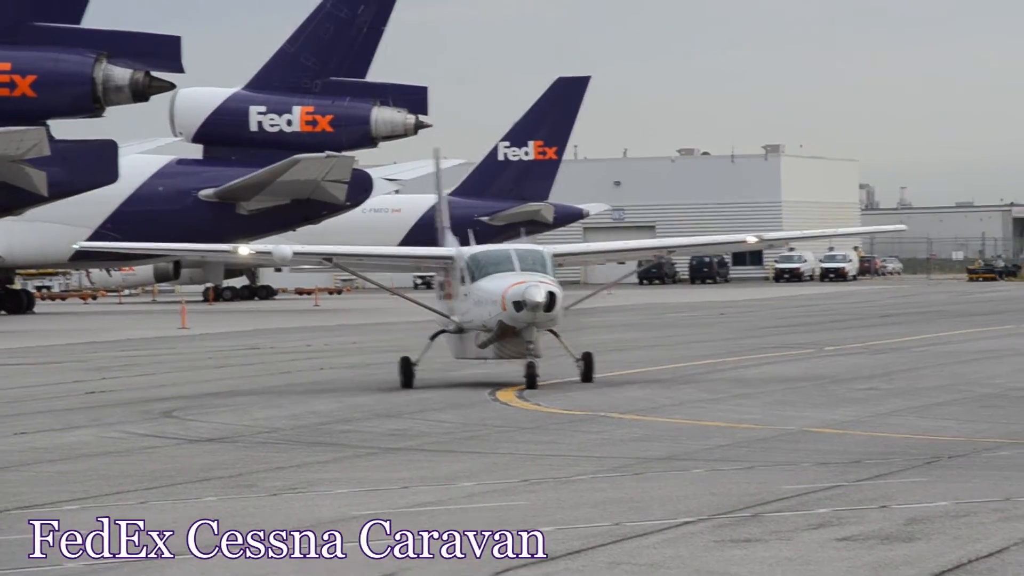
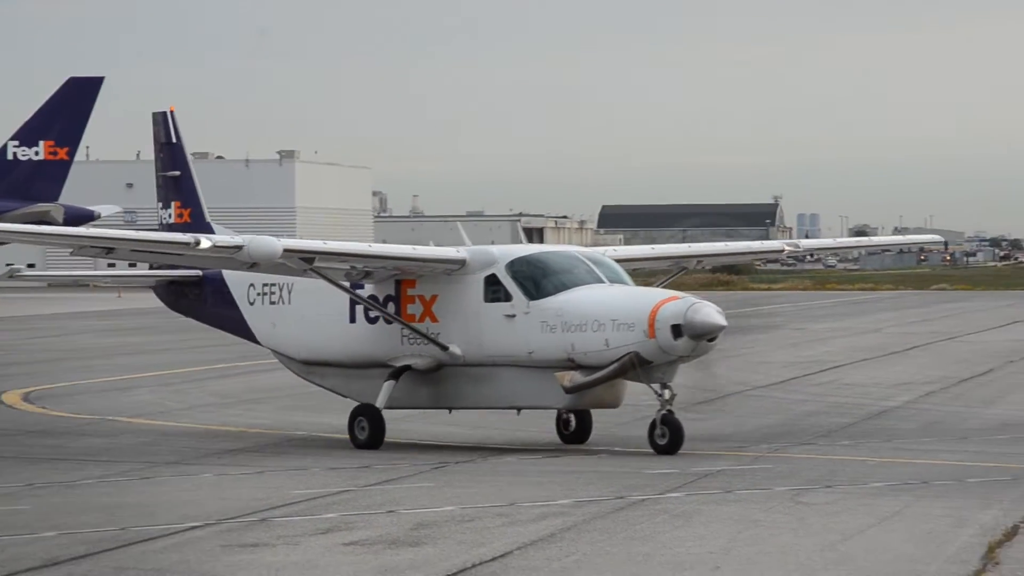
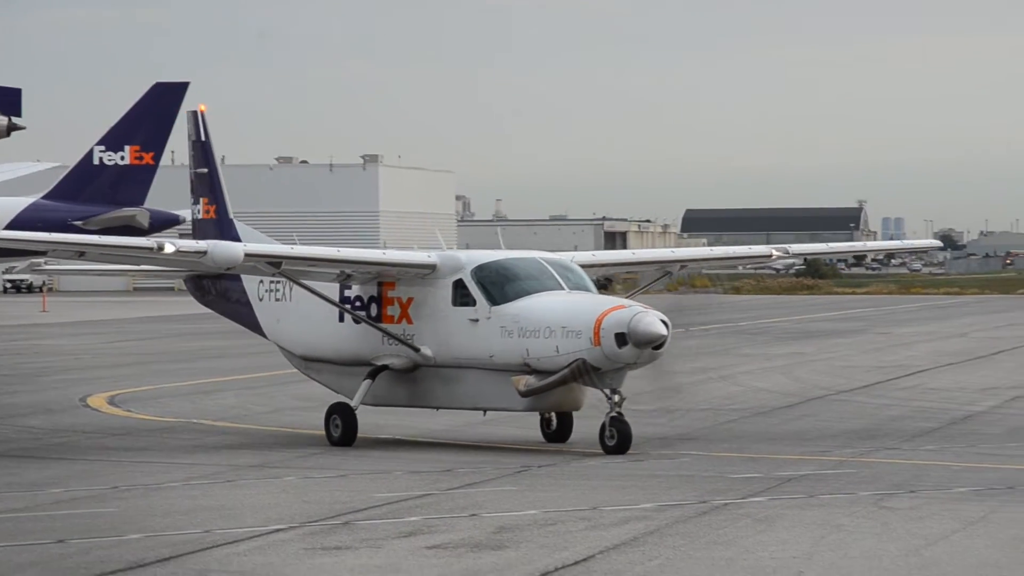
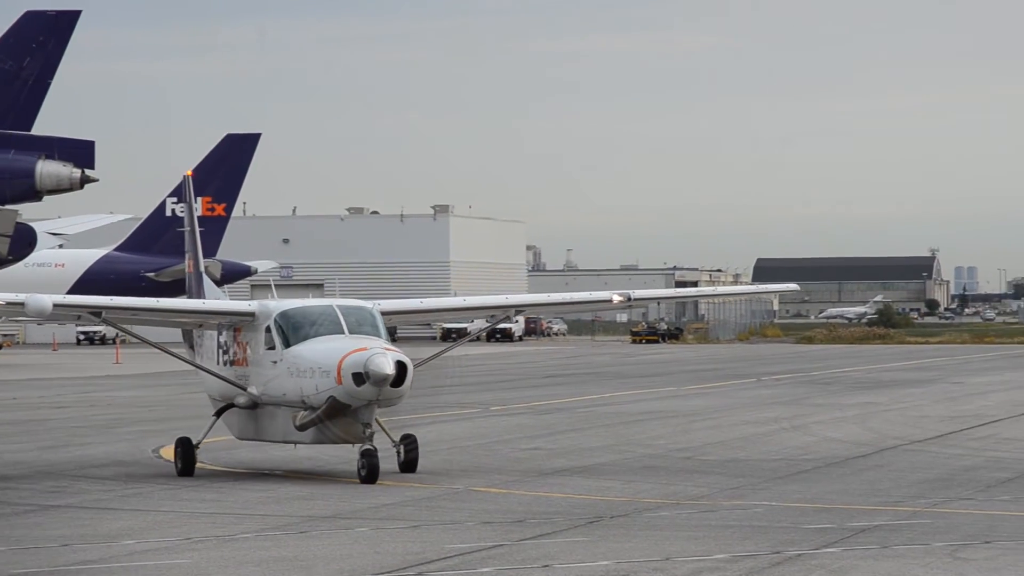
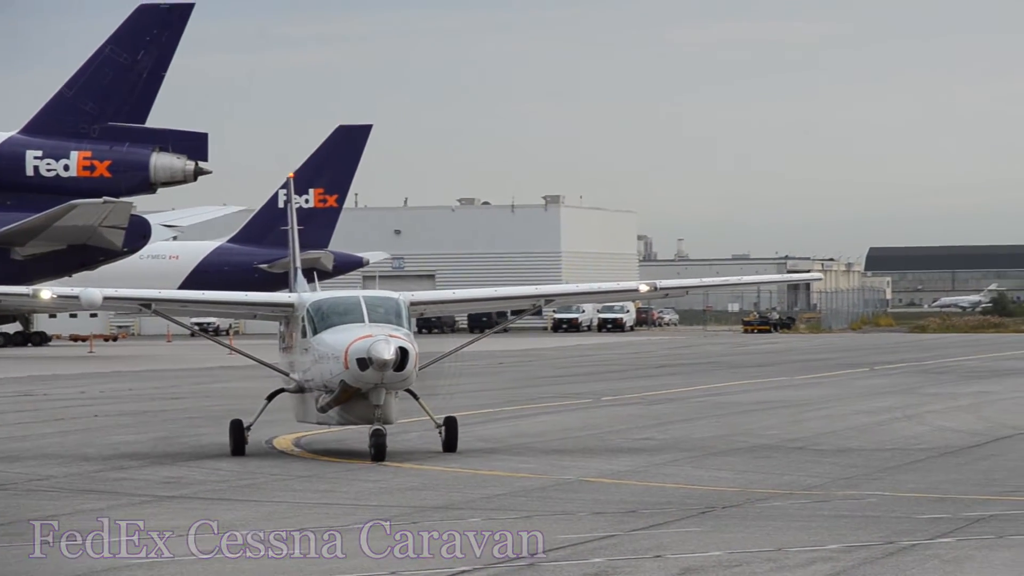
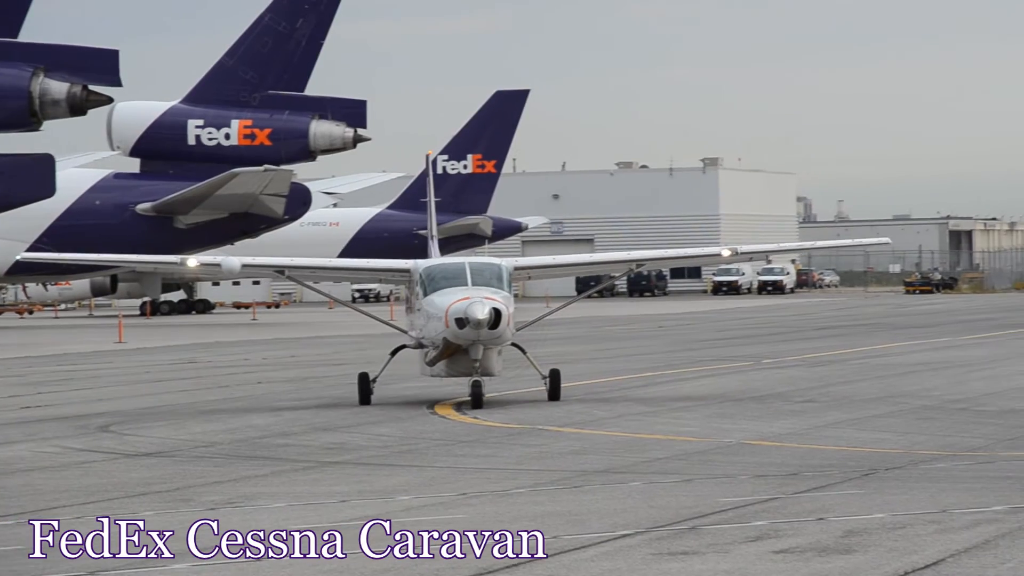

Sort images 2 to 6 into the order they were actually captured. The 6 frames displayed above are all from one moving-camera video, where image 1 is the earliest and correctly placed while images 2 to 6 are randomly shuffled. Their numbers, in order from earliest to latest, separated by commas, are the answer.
6, 5, 4, 3, 2
